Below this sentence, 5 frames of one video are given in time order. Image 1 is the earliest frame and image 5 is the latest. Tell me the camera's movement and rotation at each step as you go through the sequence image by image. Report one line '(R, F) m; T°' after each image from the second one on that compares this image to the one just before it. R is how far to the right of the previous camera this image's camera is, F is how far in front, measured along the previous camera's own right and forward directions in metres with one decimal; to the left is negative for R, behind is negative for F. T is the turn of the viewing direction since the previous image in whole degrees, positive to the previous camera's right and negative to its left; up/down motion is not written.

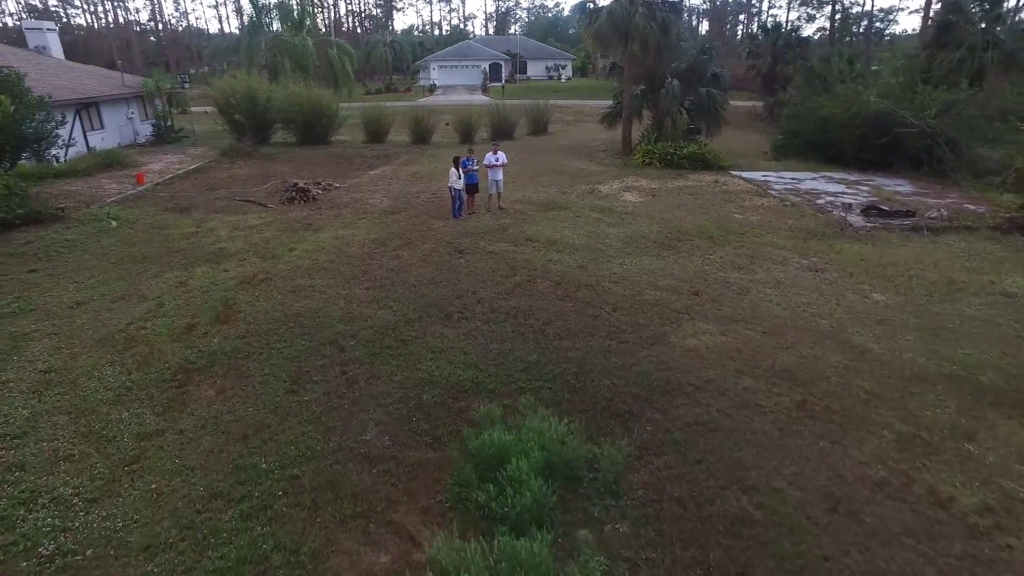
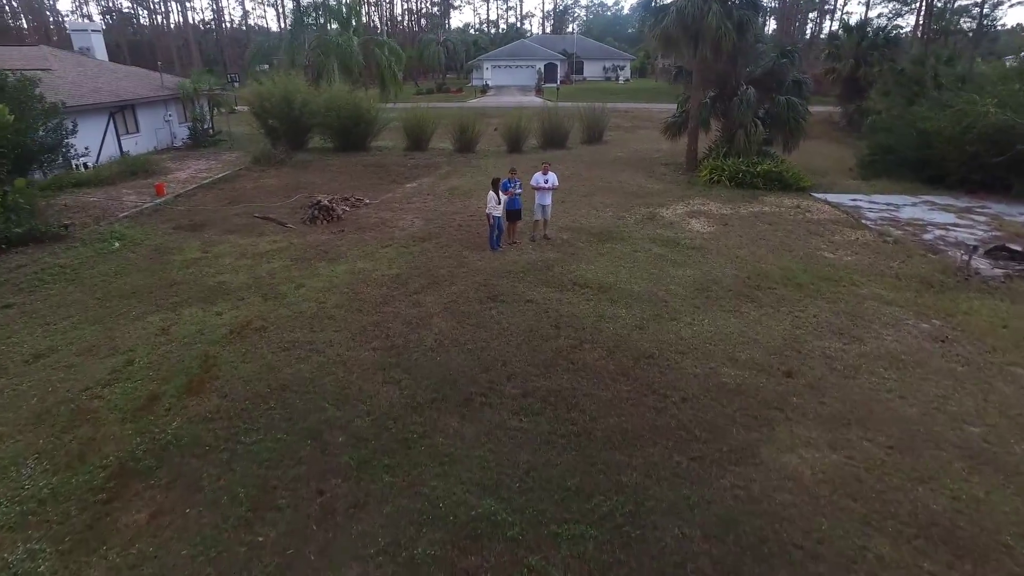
(+0.1, +1.4) m; -4°
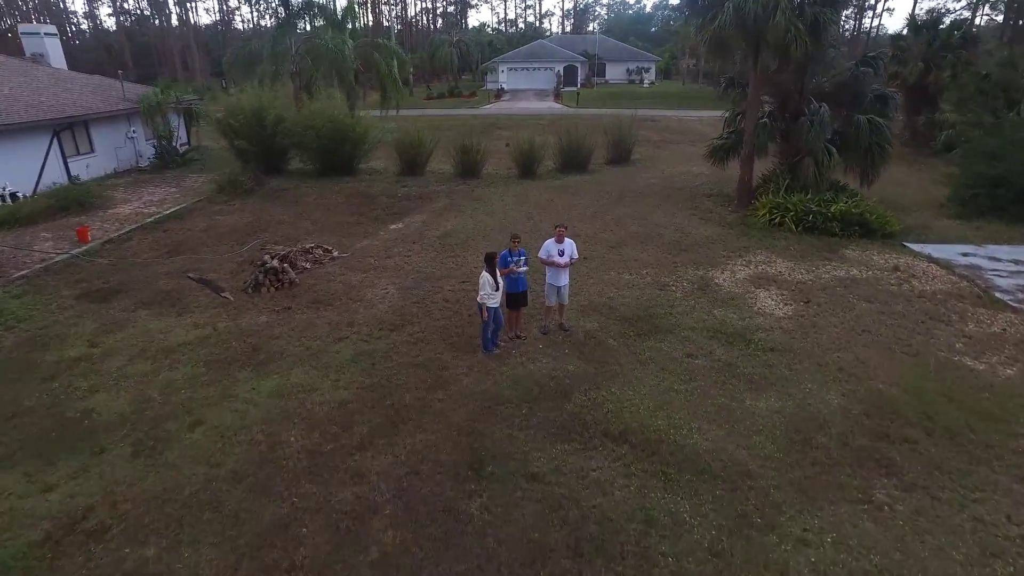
(+0.2, +2.6) m; -2°
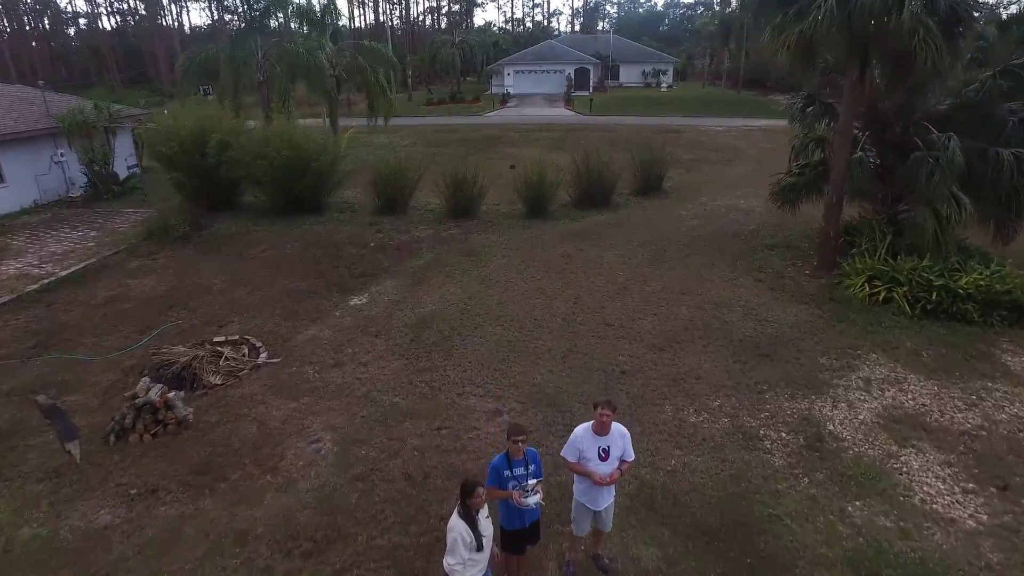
(0.0, +2.9) m; -1°
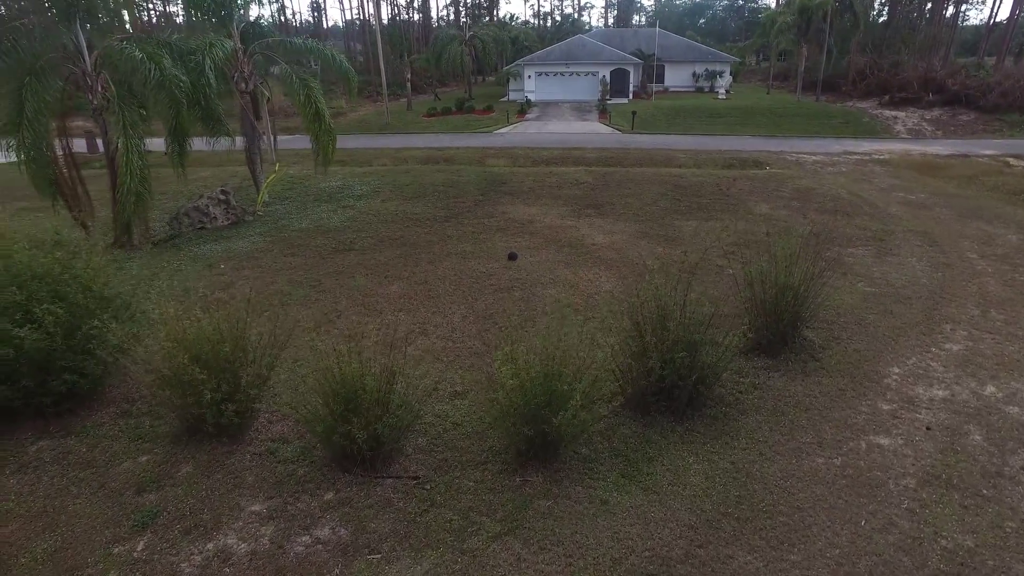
(+0.4, +6.8) m; -3°
